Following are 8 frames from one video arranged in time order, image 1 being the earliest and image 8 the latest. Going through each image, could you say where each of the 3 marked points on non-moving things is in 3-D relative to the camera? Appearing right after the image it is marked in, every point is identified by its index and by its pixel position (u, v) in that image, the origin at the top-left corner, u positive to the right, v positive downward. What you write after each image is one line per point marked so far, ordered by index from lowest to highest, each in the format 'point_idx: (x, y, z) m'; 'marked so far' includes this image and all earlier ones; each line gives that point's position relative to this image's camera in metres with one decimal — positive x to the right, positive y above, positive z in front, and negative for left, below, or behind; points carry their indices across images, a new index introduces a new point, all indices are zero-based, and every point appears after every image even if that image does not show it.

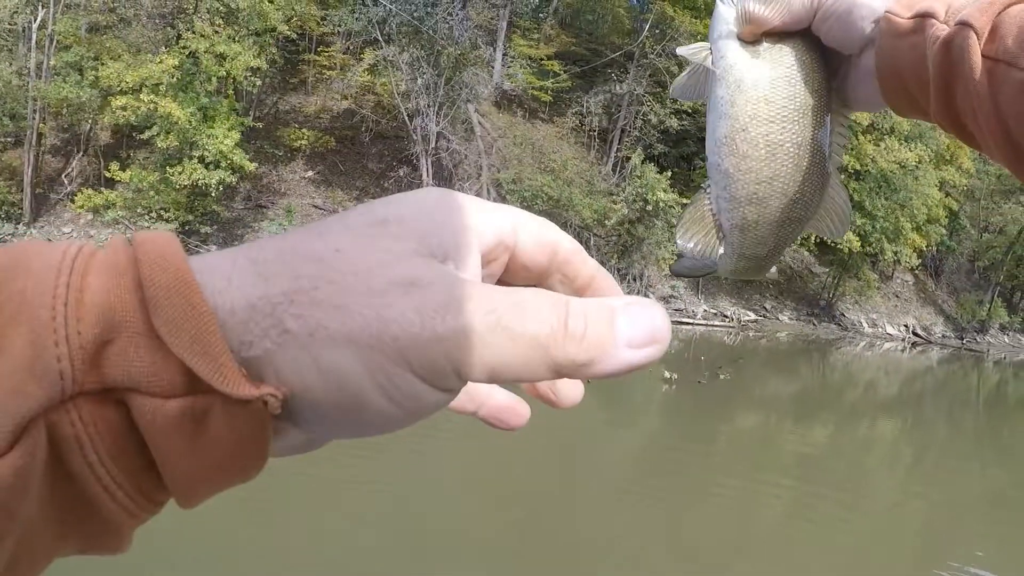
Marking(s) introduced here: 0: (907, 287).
0: (+9.8, +0.1, +18.2) m
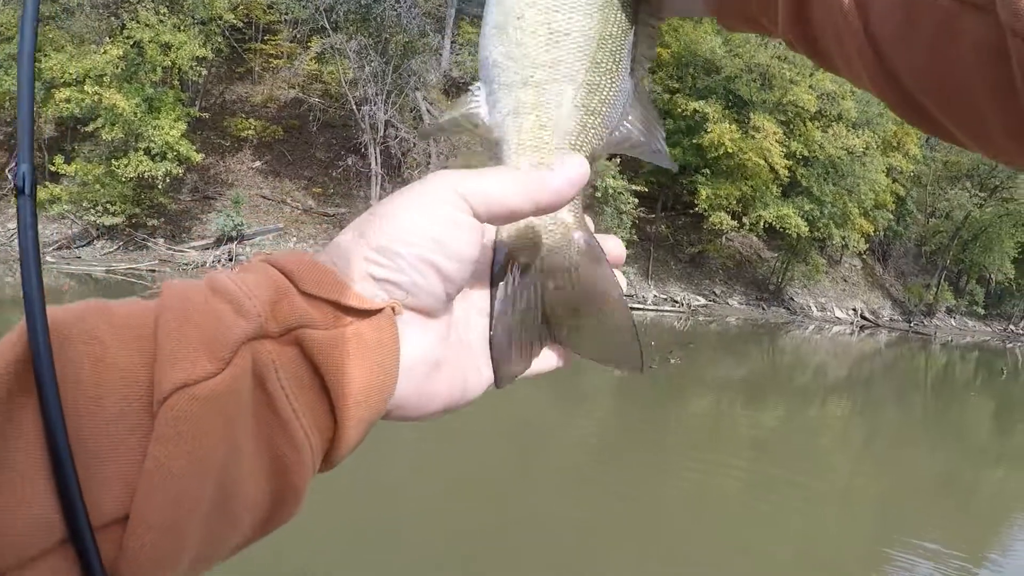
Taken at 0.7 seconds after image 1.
0: (+8.8, +0.5, +18.5) m
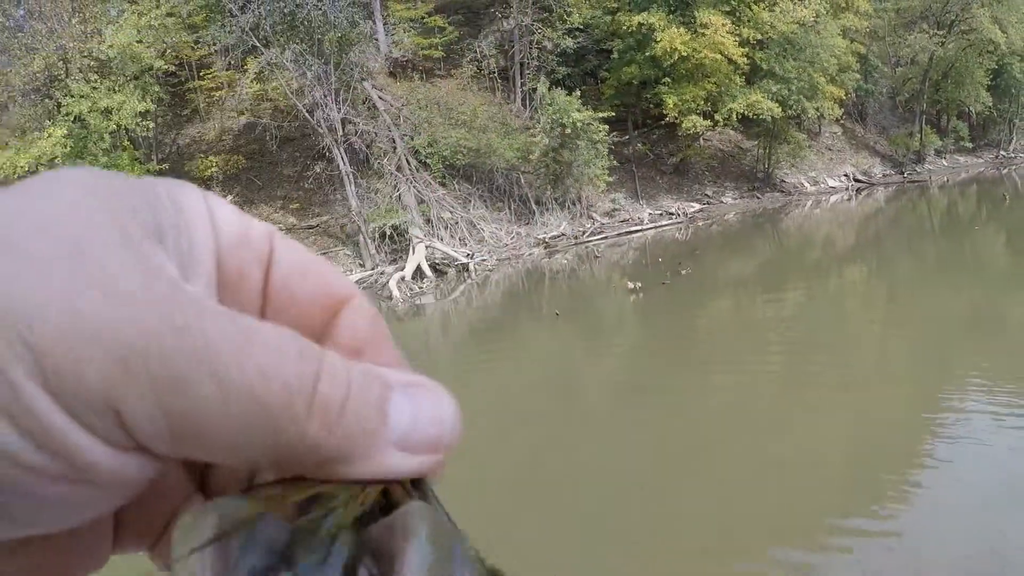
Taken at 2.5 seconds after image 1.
0: (+8.2, +3.8, +18.4) m
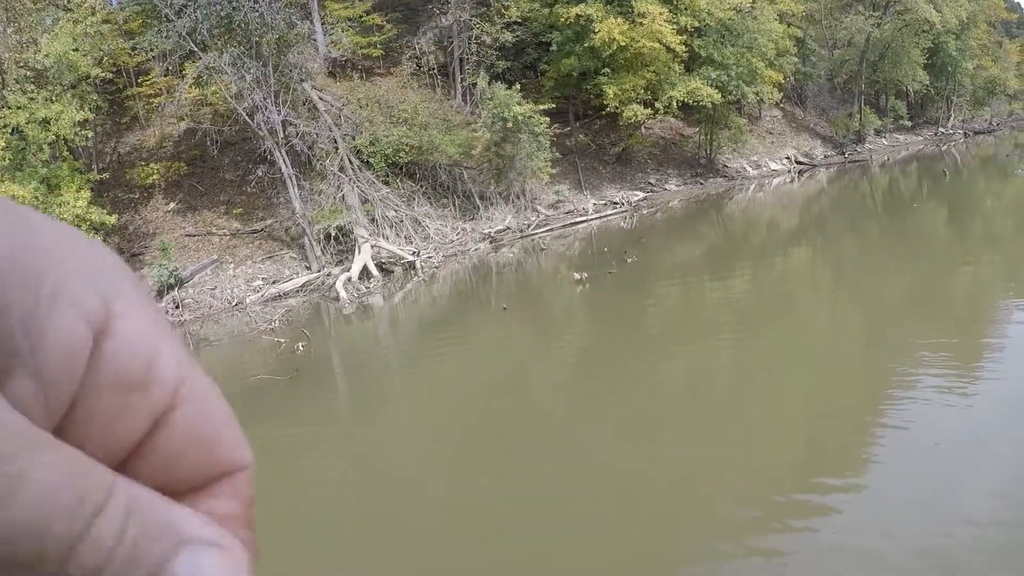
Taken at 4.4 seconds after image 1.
0: (+6.9, +4.3, +18.7) m
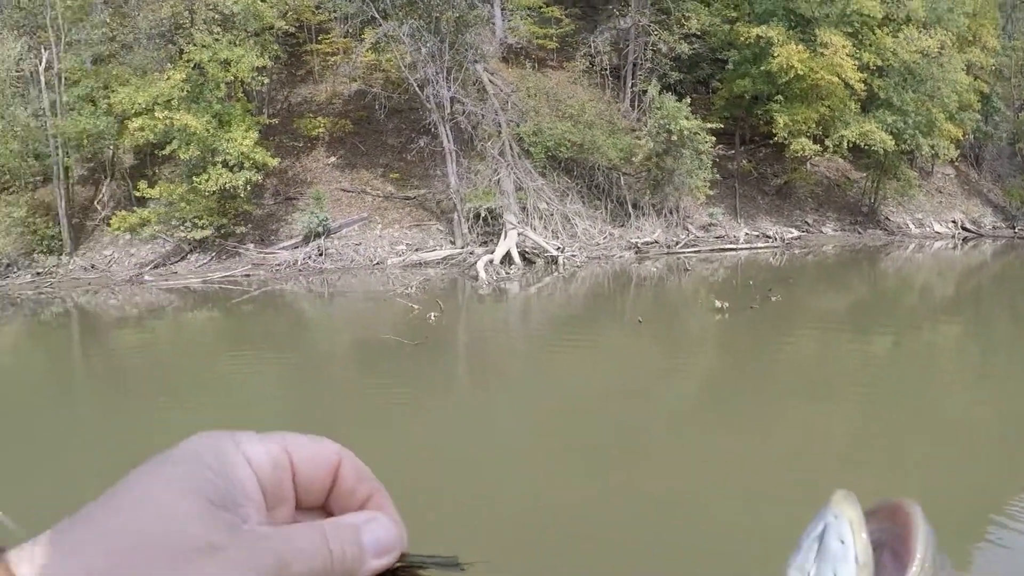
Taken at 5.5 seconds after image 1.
0: (+10.6, +2.6, +17.6) m
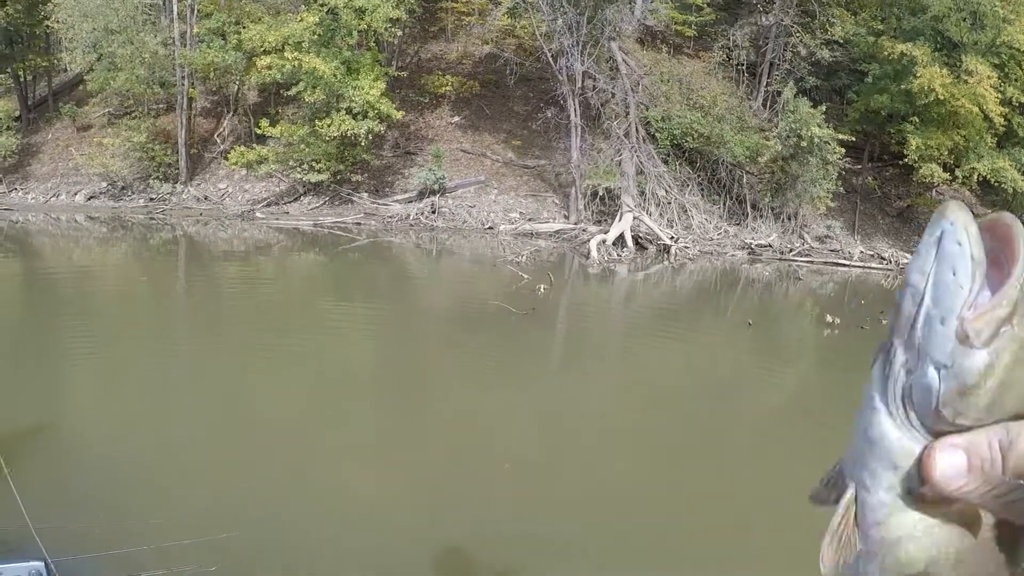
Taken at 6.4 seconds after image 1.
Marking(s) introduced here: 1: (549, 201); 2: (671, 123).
0: (+12.9, +1.3, +16.7) m
1: (+0.6, +1.5, +12.3) m
2: (+2.6, +2.7, +11.9) m
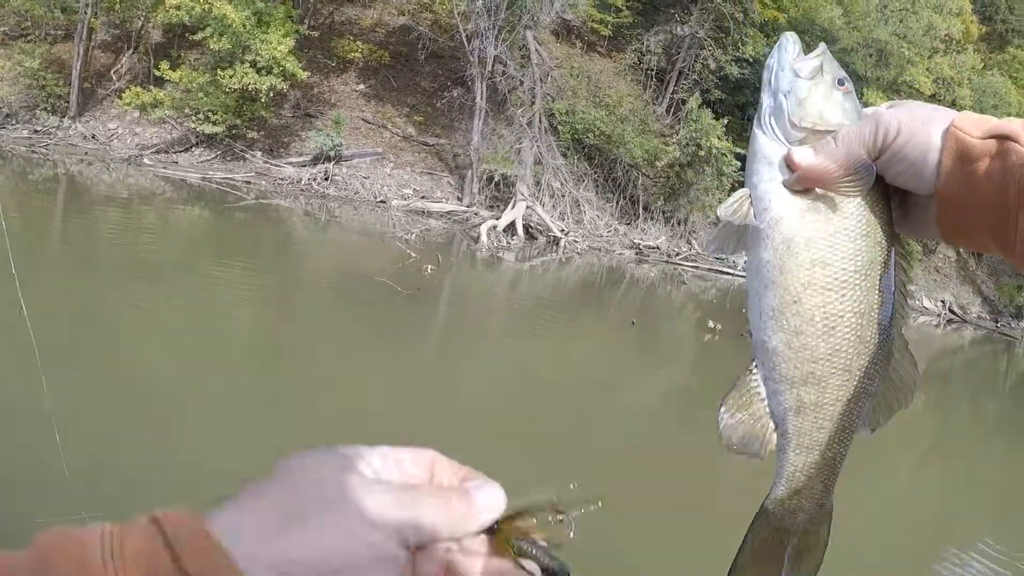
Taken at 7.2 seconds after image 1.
0: (+10.7, +0.6, +17.8) m
1: (-1.1, +1.8, +12.2) m
2: (+1.0, +2.8, +12.0) m
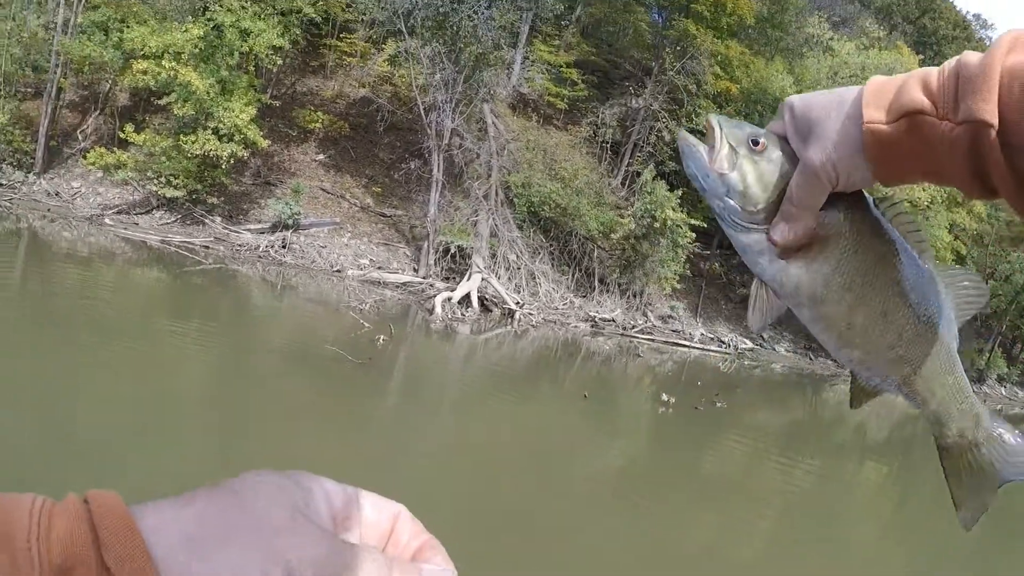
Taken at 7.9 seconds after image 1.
0: (+9.8, -1.0, +18.1) m
1: (-1.8, +0.6, +12.2) m
2: (+0.3, +1.6, +12.1) m
